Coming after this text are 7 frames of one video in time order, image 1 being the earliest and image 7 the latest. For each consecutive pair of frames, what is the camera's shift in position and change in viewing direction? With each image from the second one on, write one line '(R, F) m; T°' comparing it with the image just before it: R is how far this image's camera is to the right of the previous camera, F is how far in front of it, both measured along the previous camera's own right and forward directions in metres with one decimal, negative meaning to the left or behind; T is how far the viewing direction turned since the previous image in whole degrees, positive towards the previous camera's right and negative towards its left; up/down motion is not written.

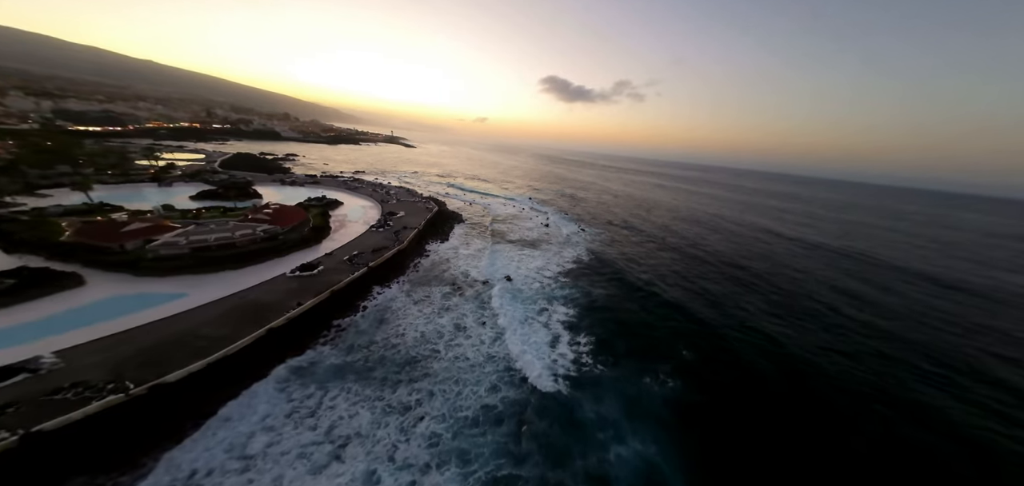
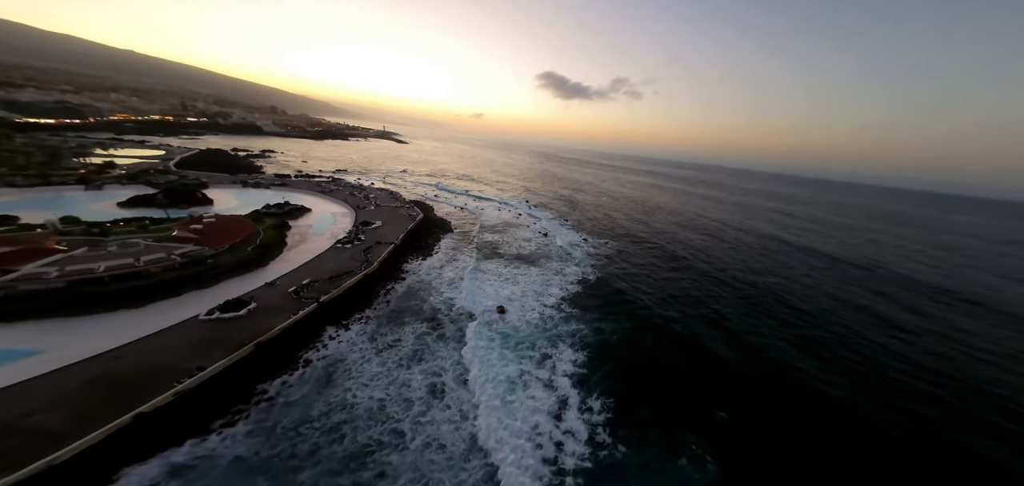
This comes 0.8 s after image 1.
(+0.1, +4.8) m; +1°
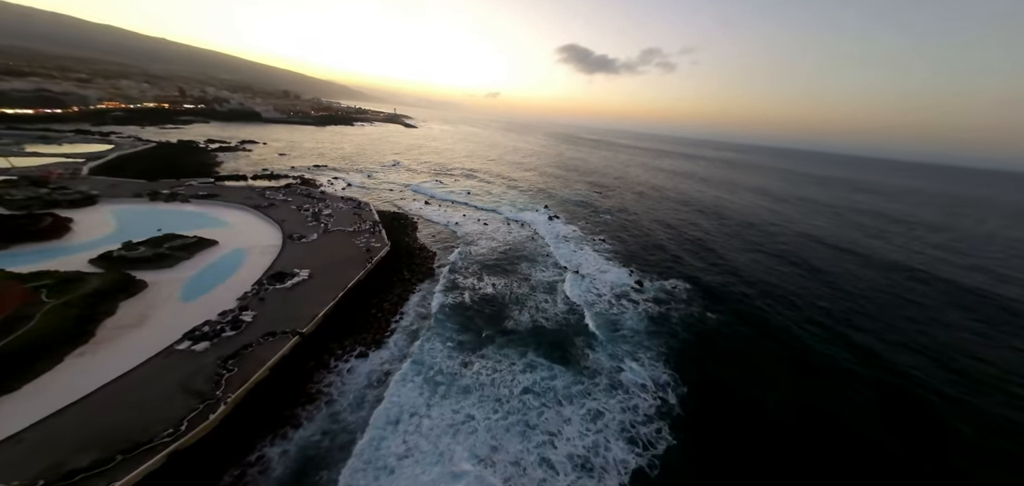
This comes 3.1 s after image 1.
(+0.4, +12.9) m; -4°
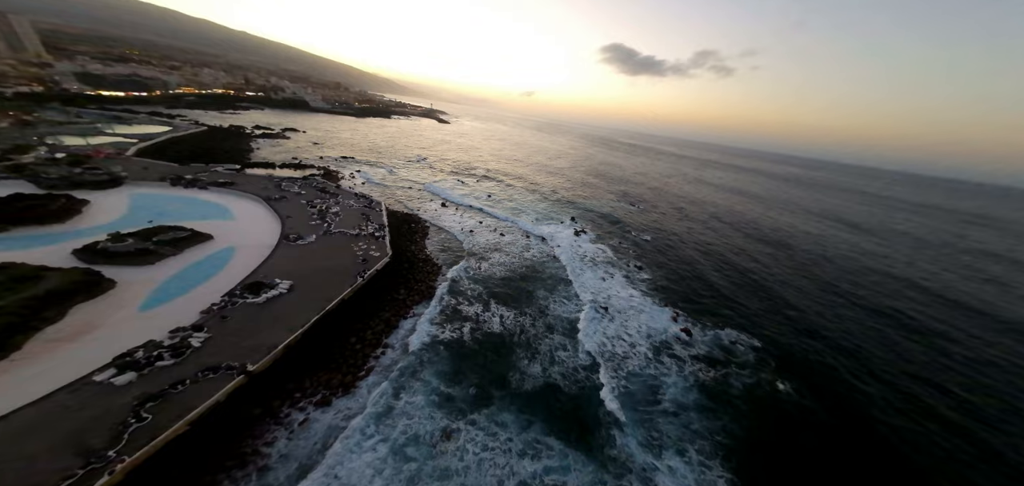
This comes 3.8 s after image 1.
(+0.7, +3.8) m; -6°
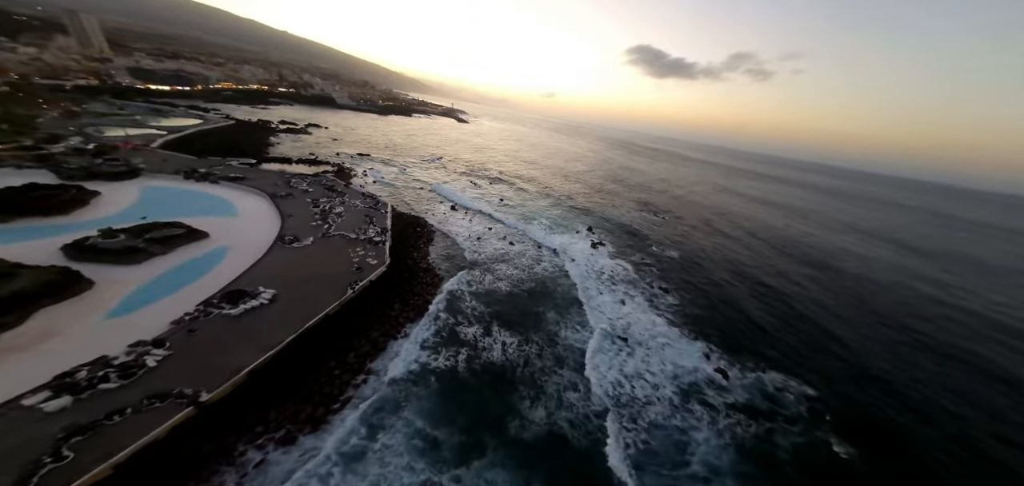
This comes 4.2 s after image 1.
(+0.5, +2.1) m; -4°
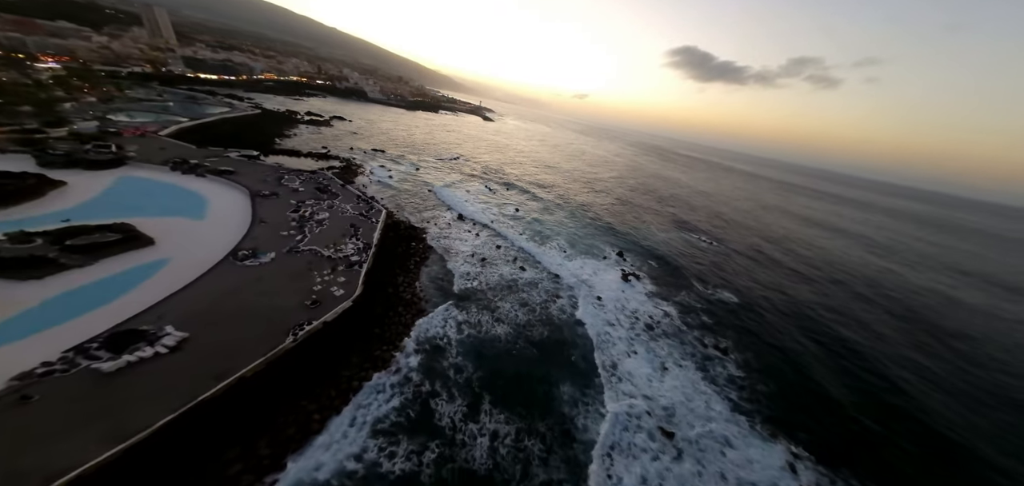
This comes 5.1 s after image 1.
(+0.7, +4.8) m; -5°
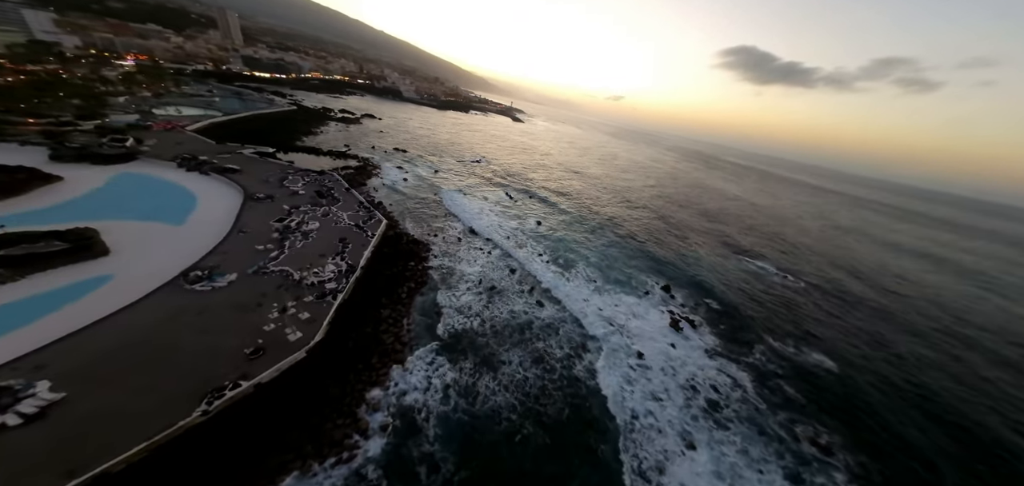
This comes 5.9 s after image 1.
(+0.6, +4.1) m; -6°
